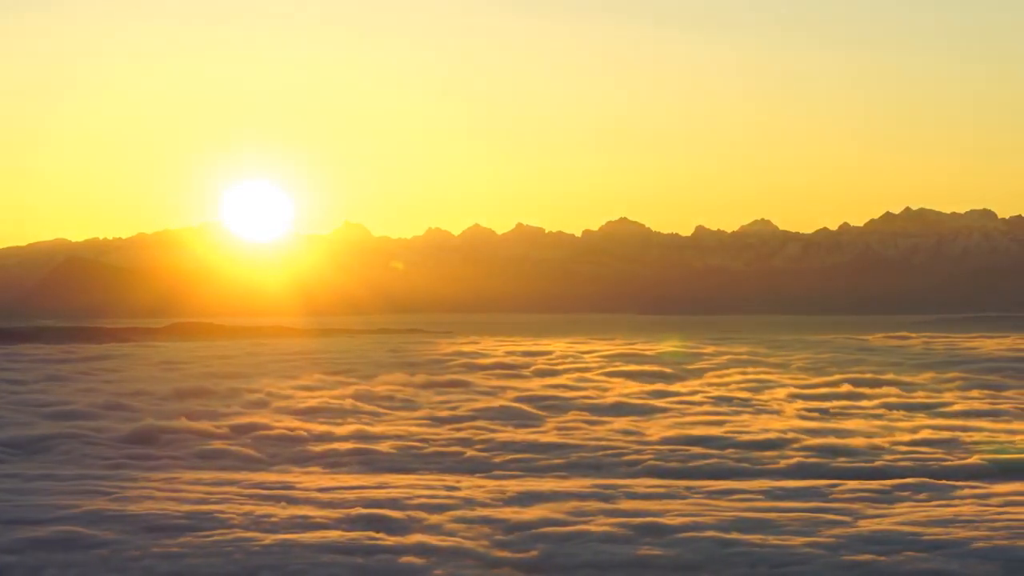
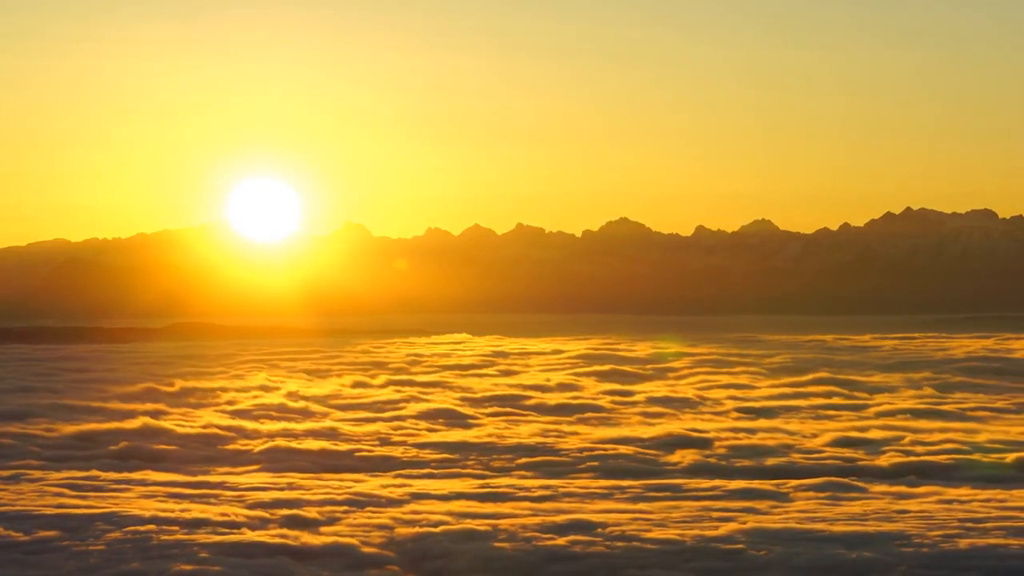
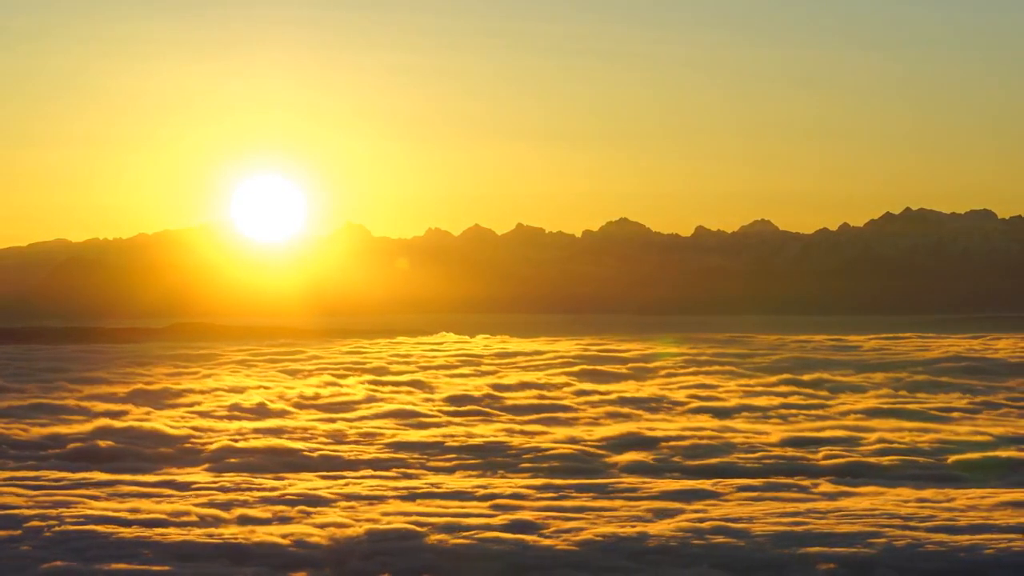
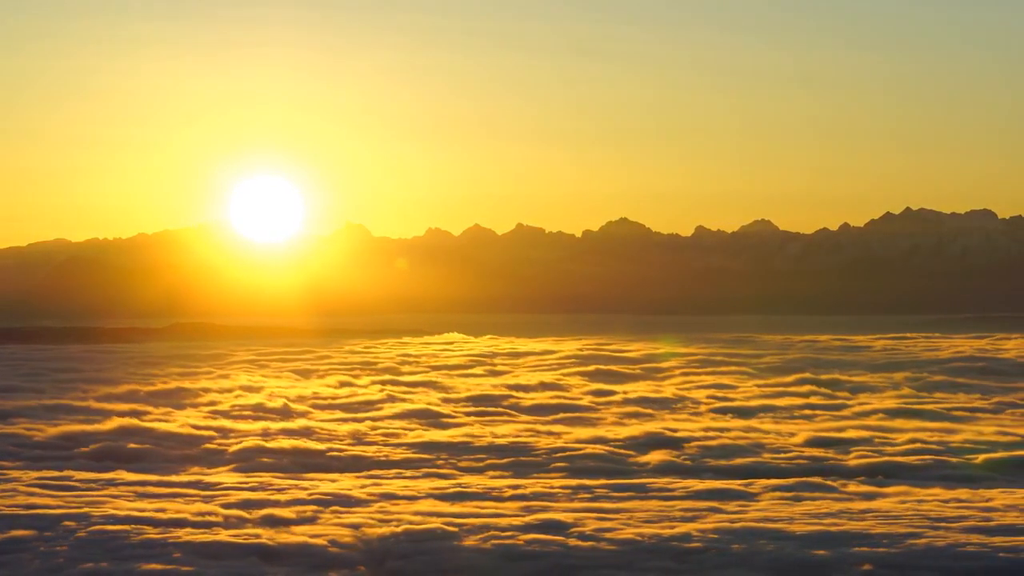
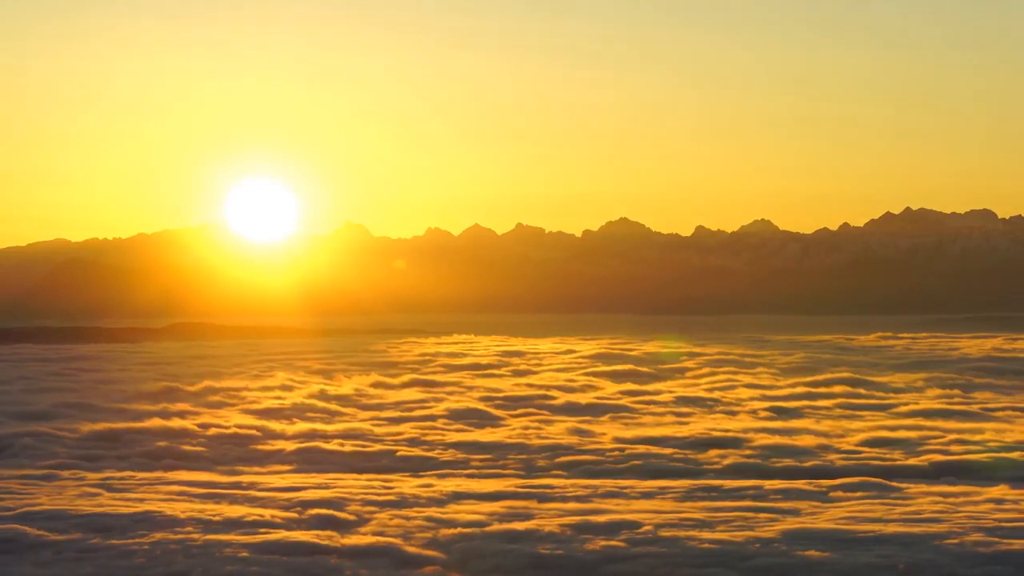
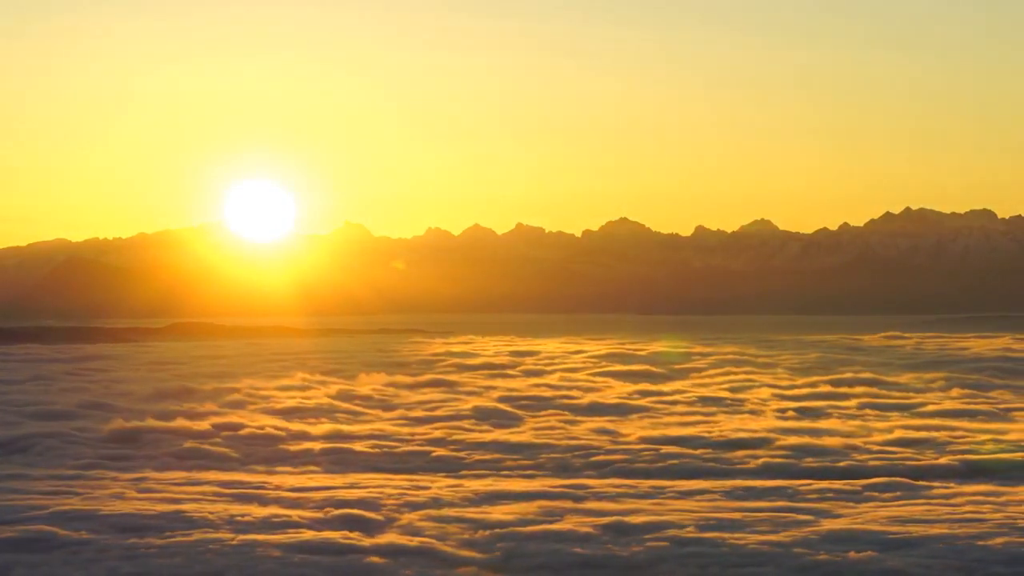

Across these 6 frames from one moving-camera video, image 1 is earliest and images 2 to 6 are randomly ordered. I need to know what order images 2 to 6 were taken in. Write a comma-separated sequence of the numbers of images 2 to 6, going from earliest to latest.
6, 5, 2, 4, 3
